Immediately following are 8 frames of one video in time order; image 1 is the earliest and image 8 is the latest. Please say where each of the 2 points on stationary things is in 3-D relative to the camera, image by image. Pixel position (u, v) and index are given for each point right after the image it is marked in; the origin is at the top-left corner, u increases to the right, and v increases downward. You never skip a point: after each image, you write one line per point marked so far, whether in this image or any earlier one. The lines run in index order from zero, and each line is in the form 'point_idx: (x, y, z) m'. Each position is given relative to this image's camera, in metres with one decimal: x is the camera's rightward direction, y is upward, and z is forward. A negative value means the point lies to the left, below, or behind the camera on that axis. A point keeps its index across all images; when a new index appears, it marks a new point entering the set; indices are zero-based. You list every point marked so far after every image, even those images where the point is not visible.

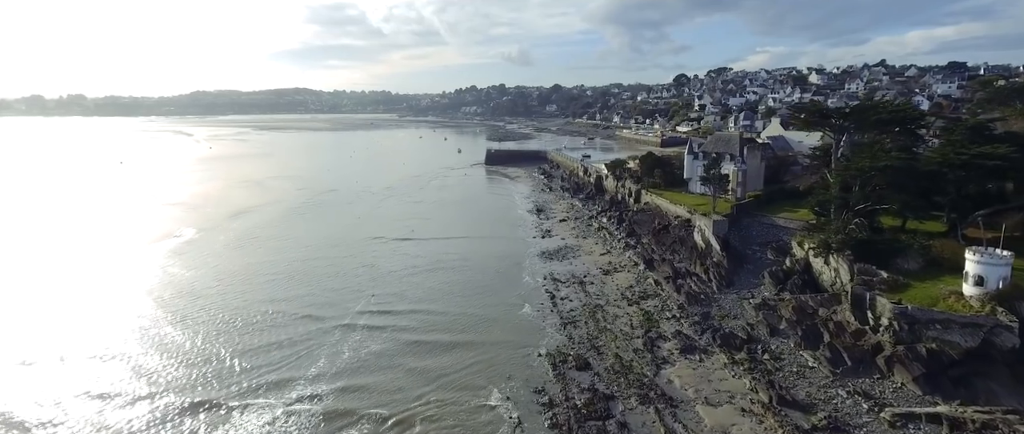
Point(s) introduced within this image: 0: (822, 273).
0: (+9.5, -1.8, +17.4) m
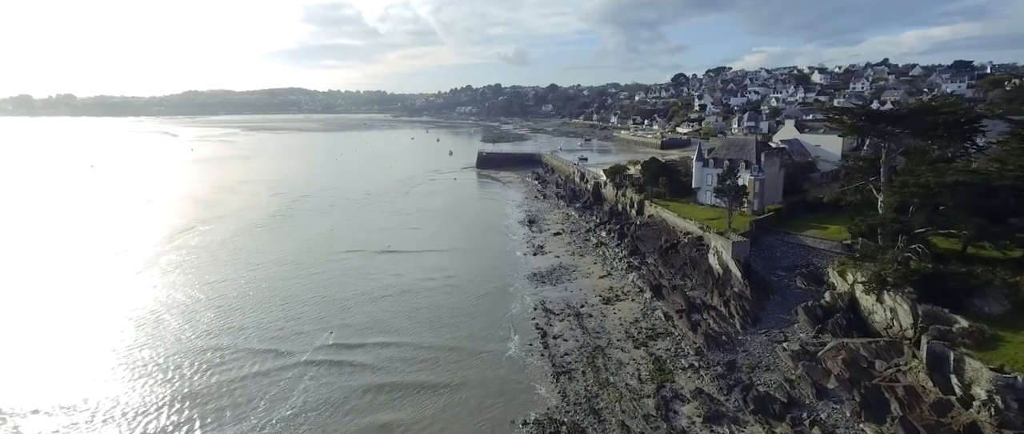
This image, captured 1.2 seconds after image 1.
0: (+9.0, -2.4, +14.2) m
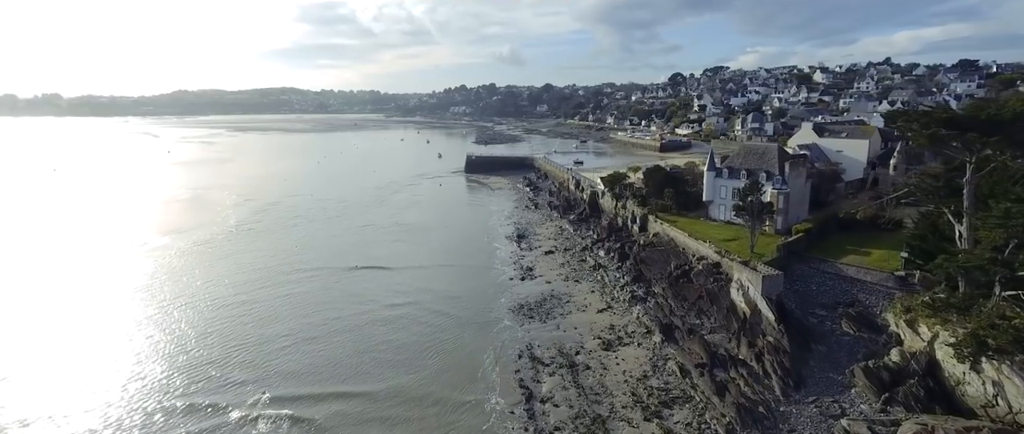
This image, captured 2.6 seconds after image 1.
0: (+8.5, -3.2, +10.7) m
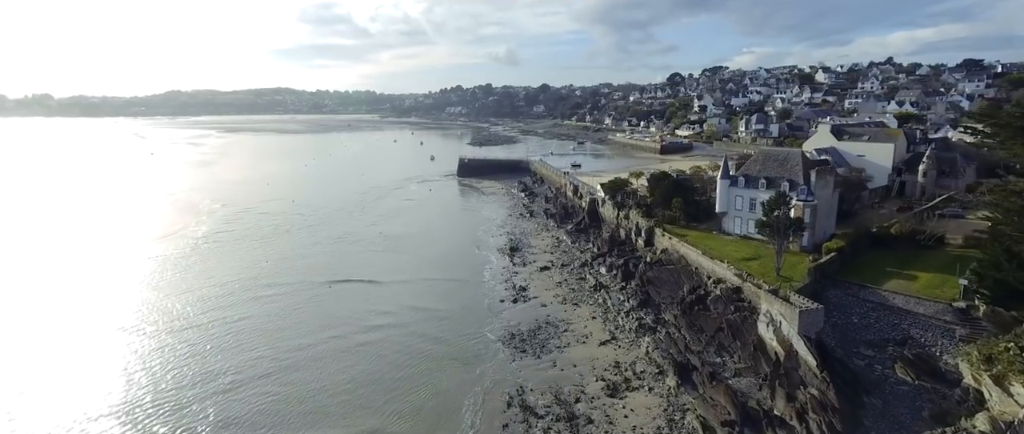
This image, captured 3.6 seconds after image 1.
0: (+8.2, -3.6, +8.2) m
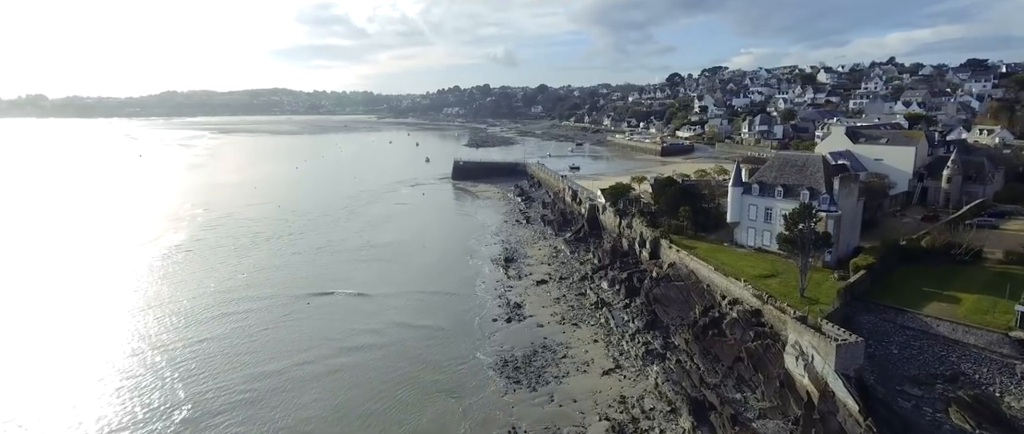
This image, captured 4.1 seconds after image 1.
0: (+8.1, -4.0, +6.5) m
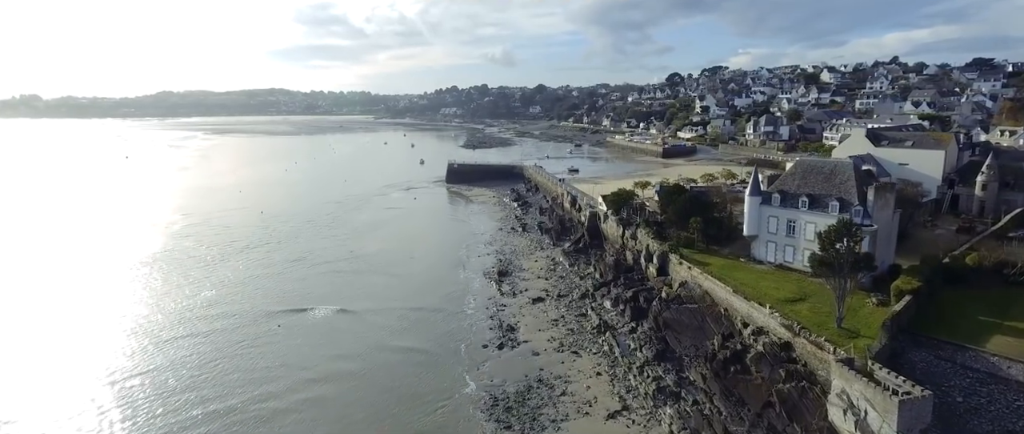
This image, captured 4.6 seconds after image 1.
0: (+7.9, -4.4, +4.4) m
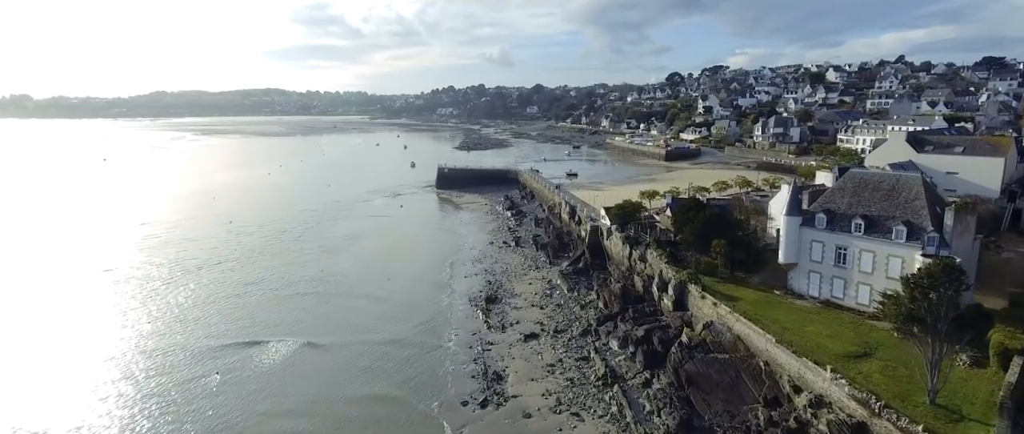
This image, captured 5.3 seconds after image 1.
0: (+7.6, -5.0, +1.3) m
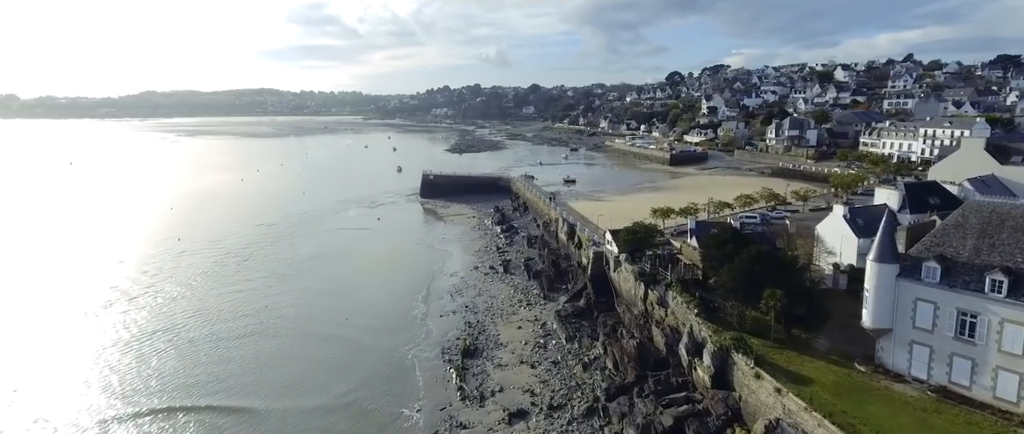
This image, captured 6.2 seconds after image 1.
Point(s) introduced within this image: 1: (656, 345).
0: (+7.2, -5.9, -3.0) m
1: (+3.5, -3.0, +14.0) m
